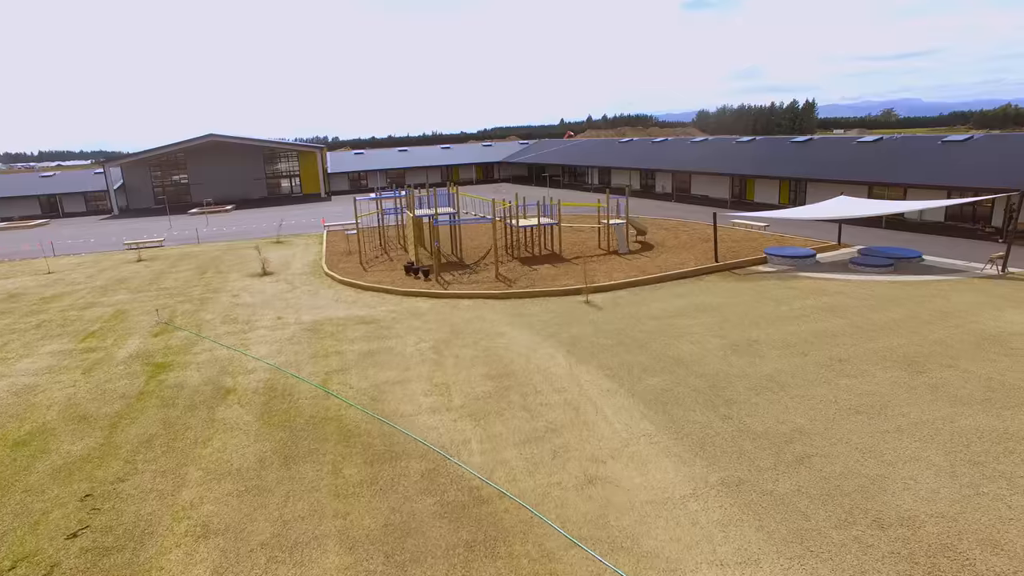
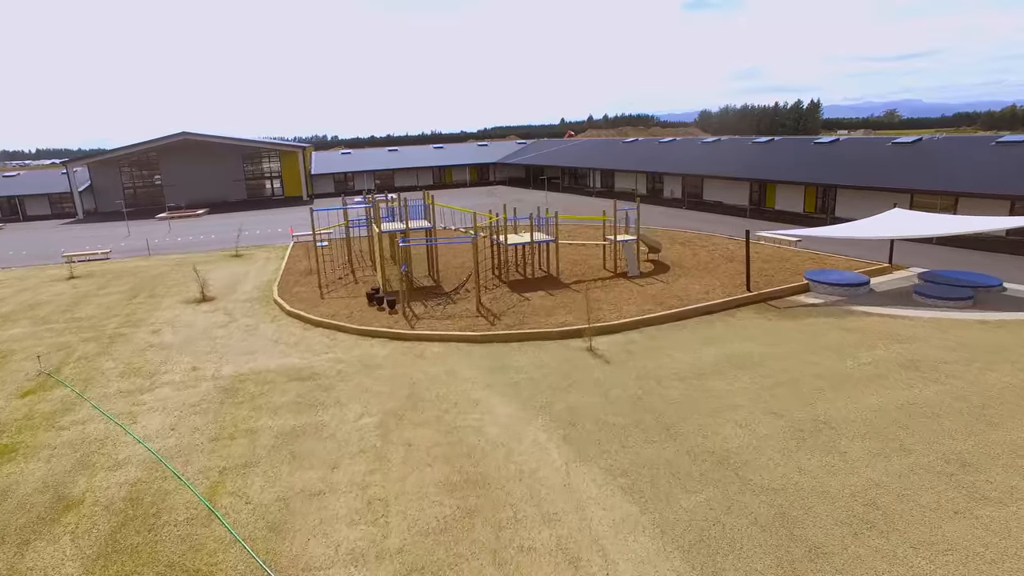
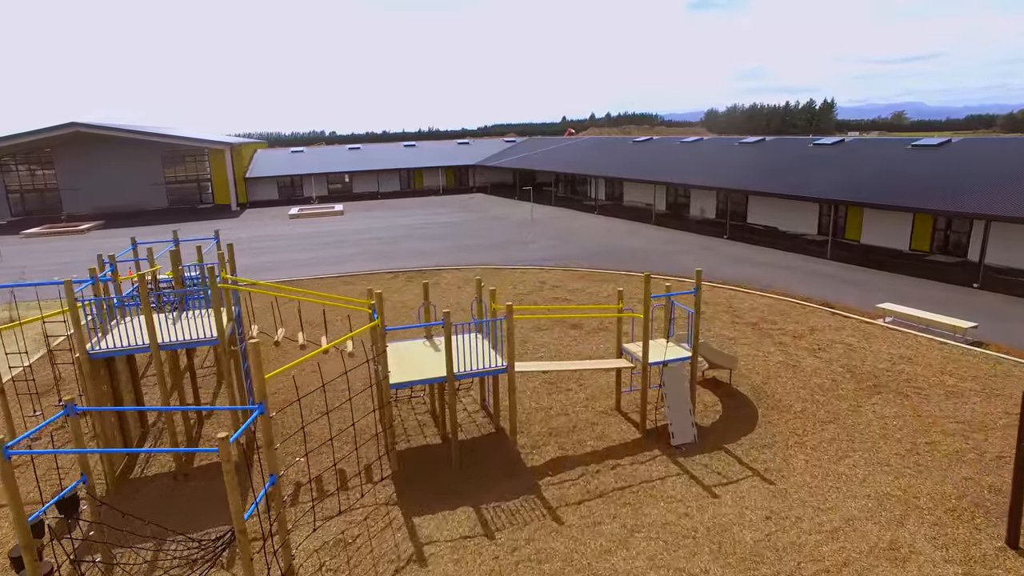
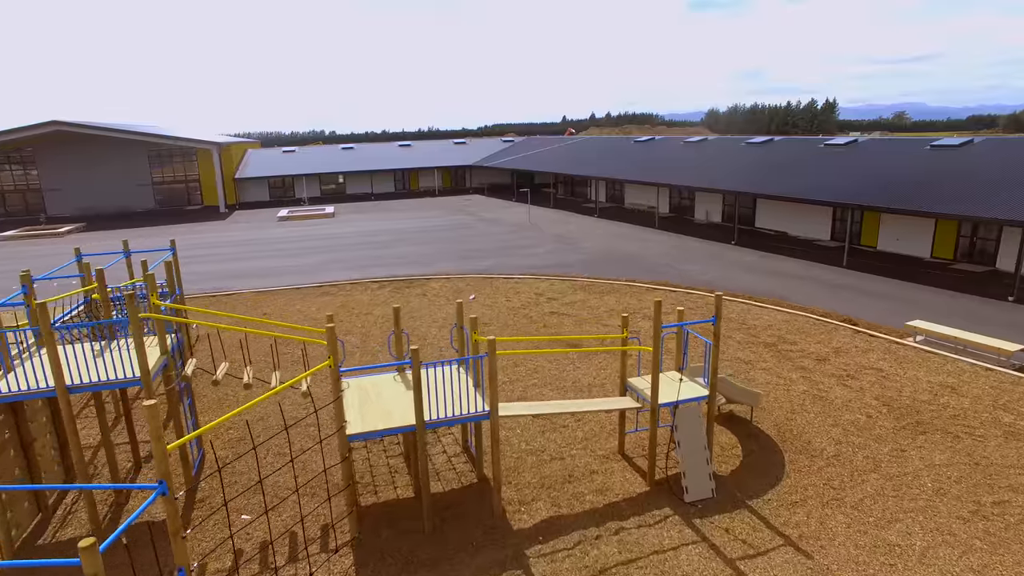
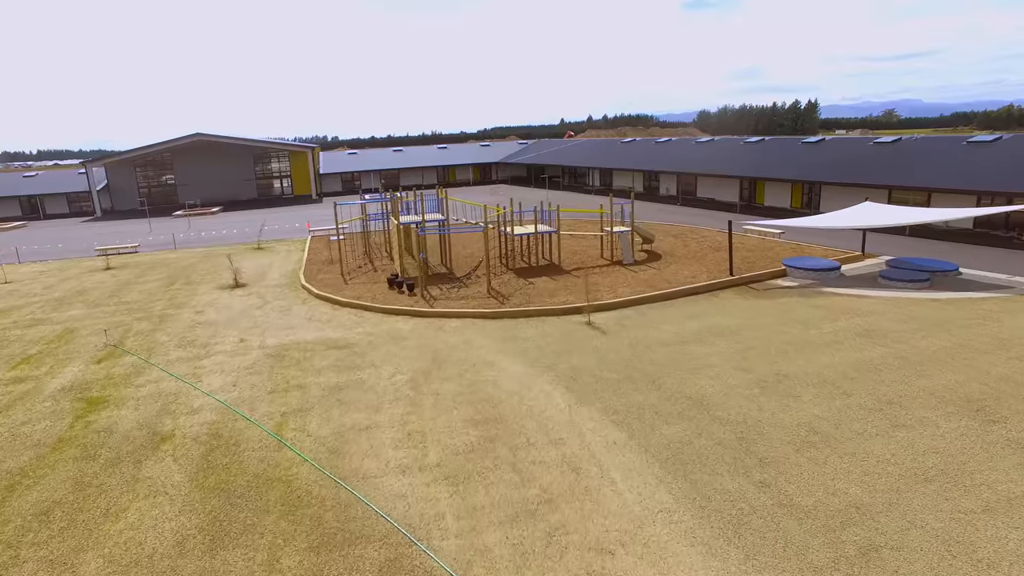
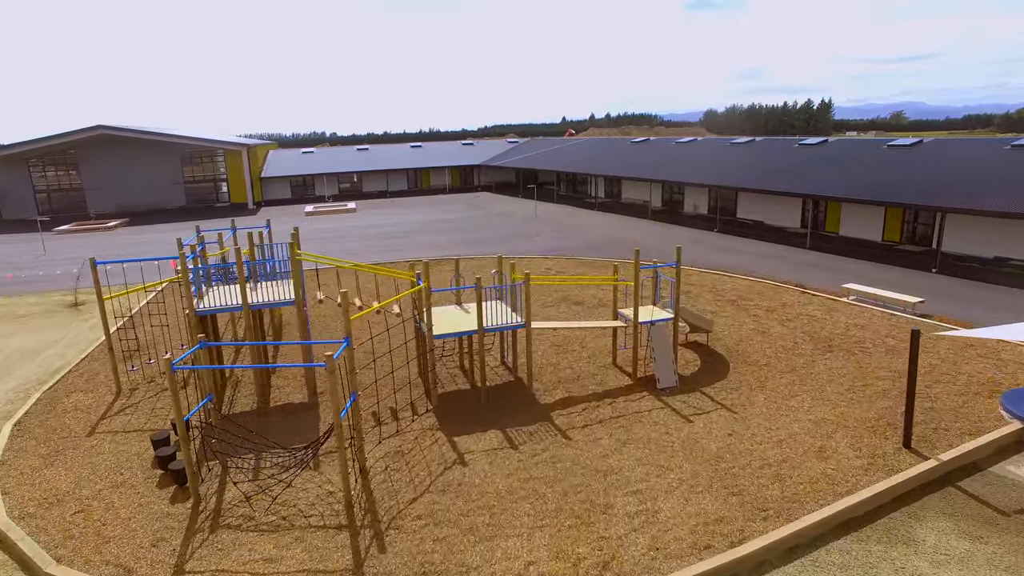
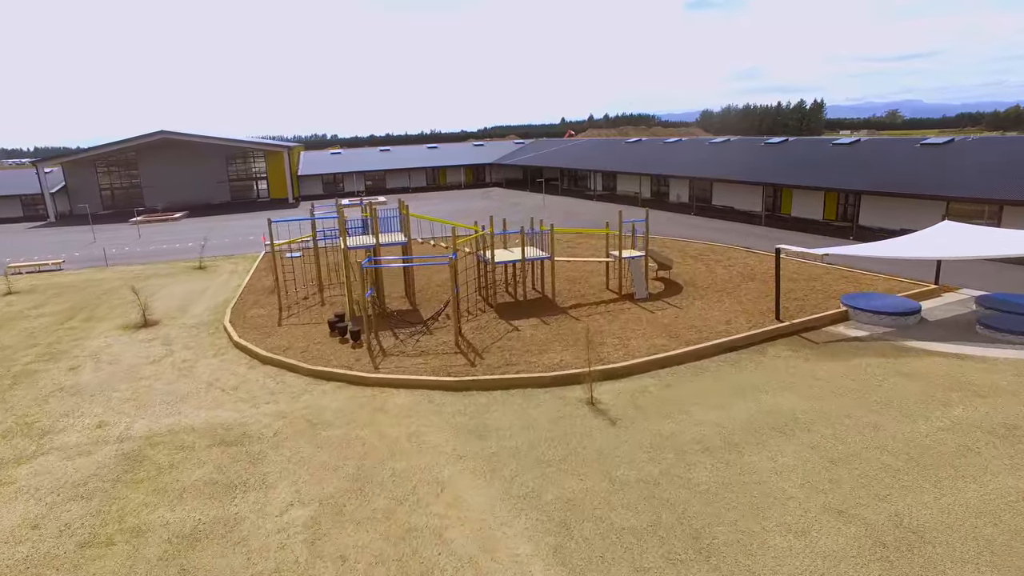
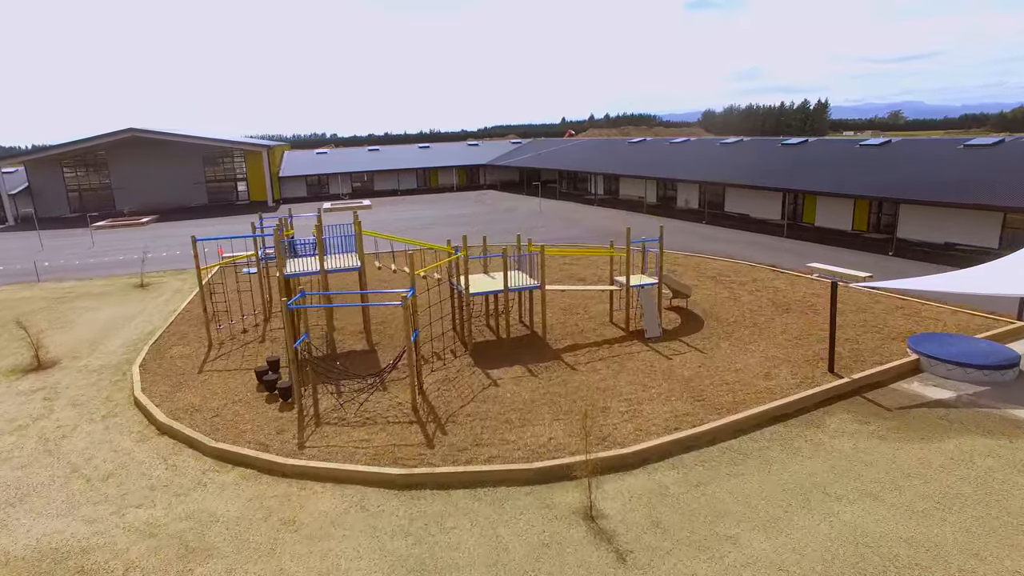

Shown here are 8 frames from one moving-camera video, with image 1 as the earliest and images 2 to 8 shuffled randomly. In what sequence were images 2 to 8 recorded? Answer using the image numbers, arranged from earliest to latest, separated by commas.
5, 2, 7, 8, 6, 3, 4
